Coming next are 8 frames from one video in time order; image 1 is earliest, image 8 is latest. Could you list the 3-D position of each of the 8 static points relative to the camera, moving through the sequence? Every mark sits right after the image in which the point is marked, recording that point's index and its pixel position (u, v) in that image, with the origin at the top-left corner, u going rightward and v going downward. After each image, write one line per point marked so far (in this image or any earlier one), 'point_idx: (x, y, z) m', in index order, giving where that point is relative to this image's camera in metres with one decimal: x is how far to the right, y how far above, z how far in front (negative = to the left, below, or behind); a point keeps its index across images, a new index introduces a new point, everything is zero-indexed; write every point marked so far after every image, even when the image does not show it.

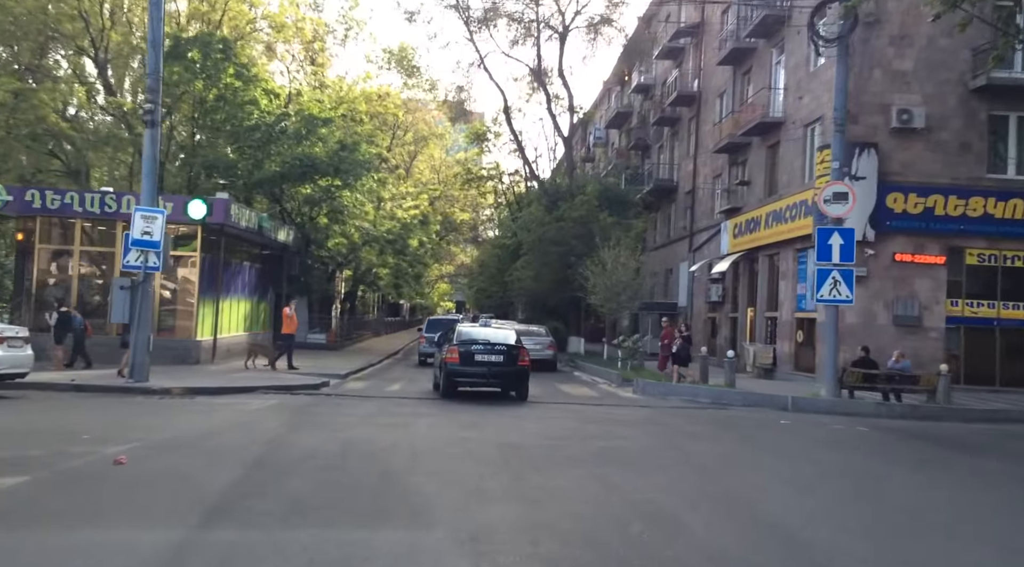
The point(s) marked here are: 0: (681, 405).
0: (+3.2, -2.3, +17.5) m
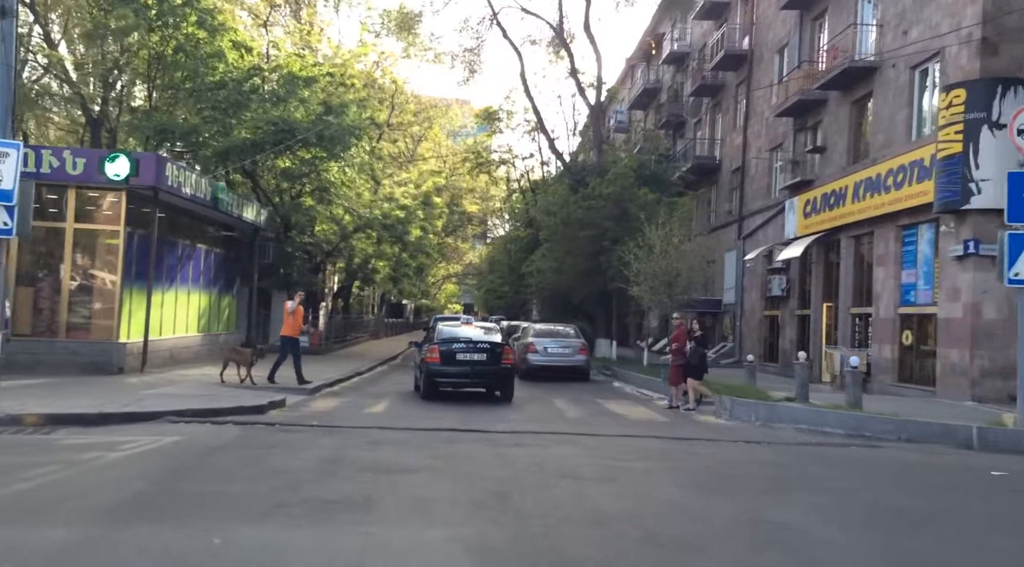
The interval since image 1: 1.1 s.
0: (+3.7, -2.0, +11.6) m
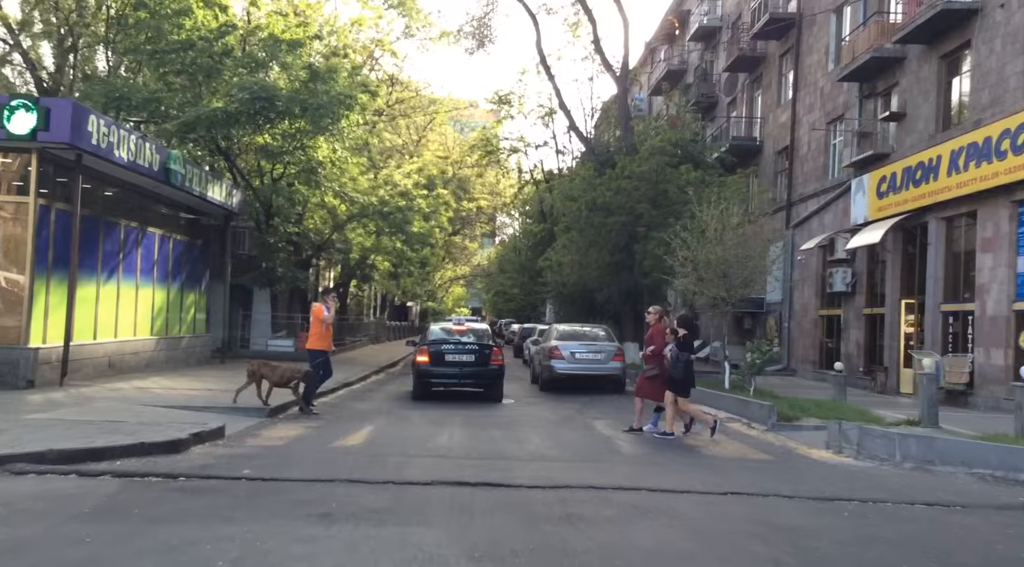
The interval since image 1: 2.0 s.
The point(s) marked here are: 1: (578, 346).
0: (+4.0, -1.7, +7.4) m
1: (+1.3, -1.3, +19.2) m
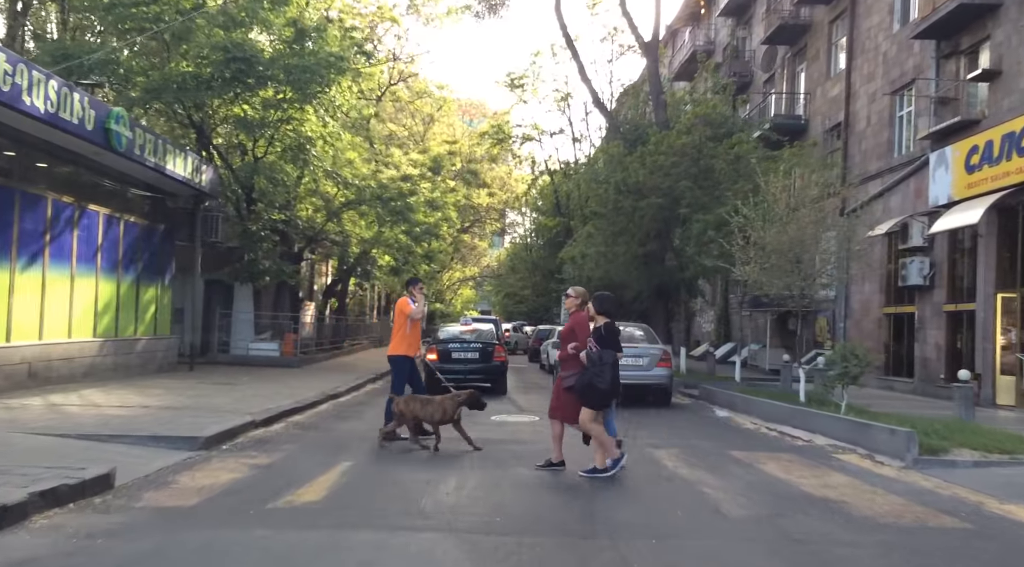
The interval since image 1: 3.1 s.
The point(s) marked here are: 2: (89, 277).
0: (+4.3, -1.5, +3.8) m
1: (+1.7, -1.1, +15.7) m
2: (-7.0, +0.1, +15.5) m
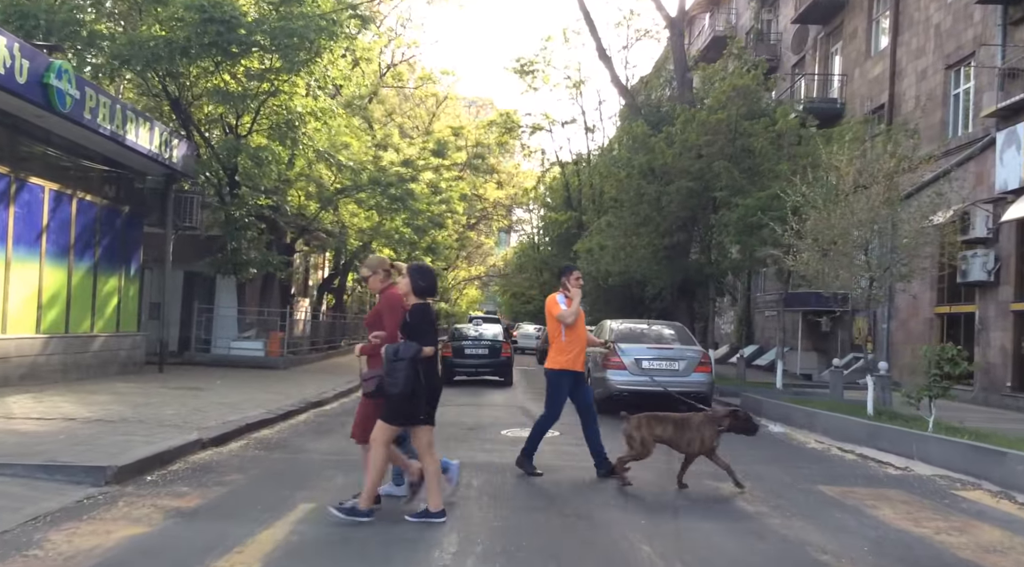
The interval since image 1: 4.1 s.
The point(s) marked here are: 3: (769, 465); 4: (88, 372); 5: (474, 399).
0: (+4.4, -1.4, +1.5) m
1: (+1.9, -1.0, +13.4) m
2: (-6.8, +0.3, +13.2) m
3: (+2.5, -1.7, +8.9) m
4: (-6.8, -1.4, +15.0) m
5: (-0.7, -2.0, +16.1) m
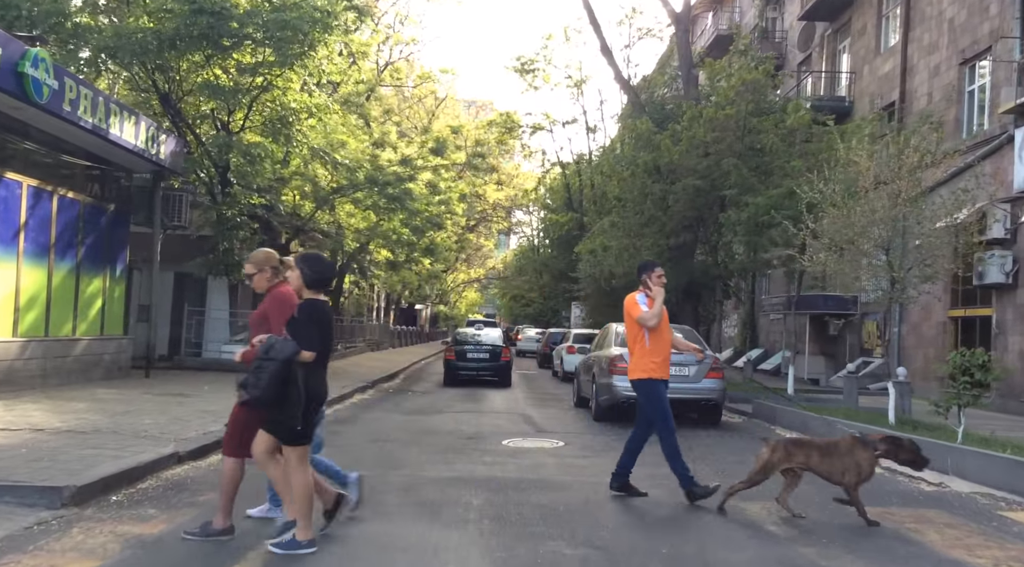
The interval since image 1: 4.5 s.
0: (+4.4, -1.3, +0.9) m
1: (+1.9, -1.0, +12.8) m
2: (-6.8, +0.3, +12.6) m
3: (+2.5, -1.7, +8.3) m
4: (-6.8, -1.4, +14.3) m
5: (-0.7, -2.0, +15.4) m
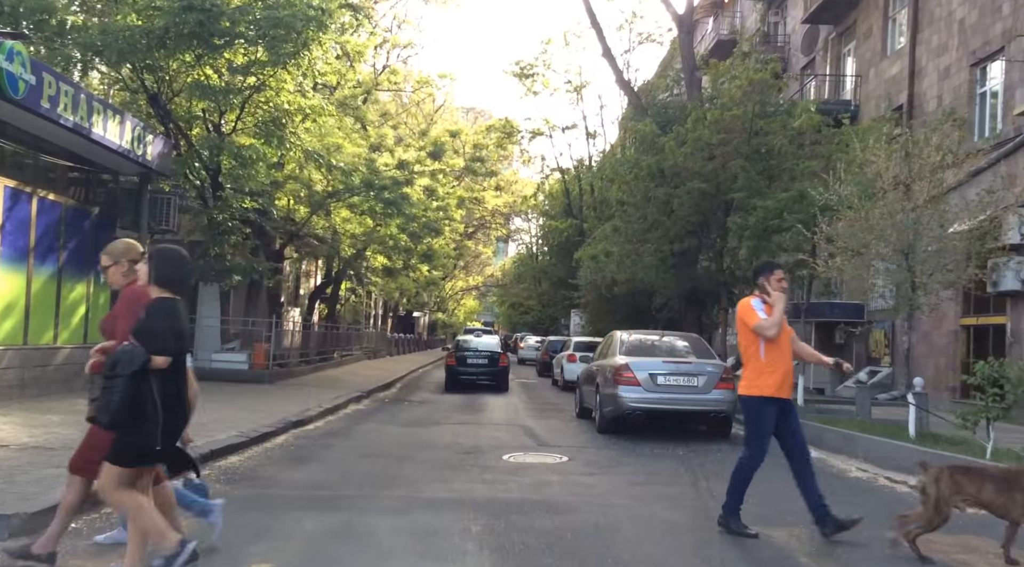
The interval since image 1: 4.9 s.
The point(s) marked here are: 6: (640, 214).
0: (+4.4, -1.3, +0.3) m
1: (+1.9, -1.1, +12.2) m
2: (-6.8, +0.2, +12.0) m
3: (+2.5, -1.8, +7.7) m
4: (-6.8, -1.5, +13.7) m
5: (-0.7, -2.1, +14.8) m
6: (+2.7, +1.5, +19.6) m
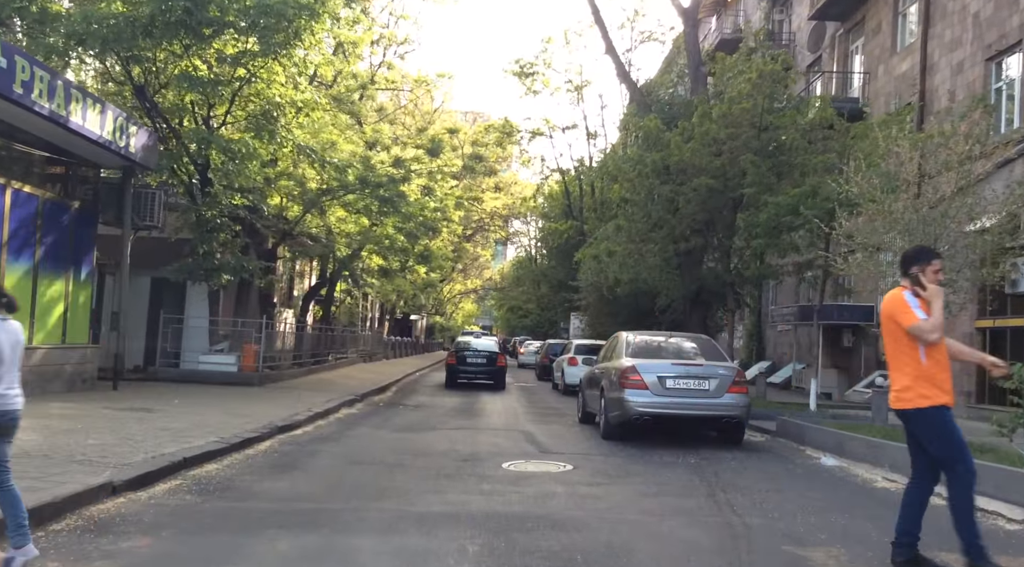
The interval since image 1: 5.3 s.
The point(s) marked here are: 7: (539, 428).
0: (+4.5, -1.2, -0.4) m
1: (+1.9, -1.0, +11.5) m
2: (-6.8, +0.3, +11.3) m
3: (+2.5, -1.7, +7.0) m
4: (-6.8, -1.5, +13.0) m
5: (-0.7, -2.1, +14.2) m
6: (+2.7, +1.5, +18.9) m
7: (+0.4, -2.1, +13.7) m
